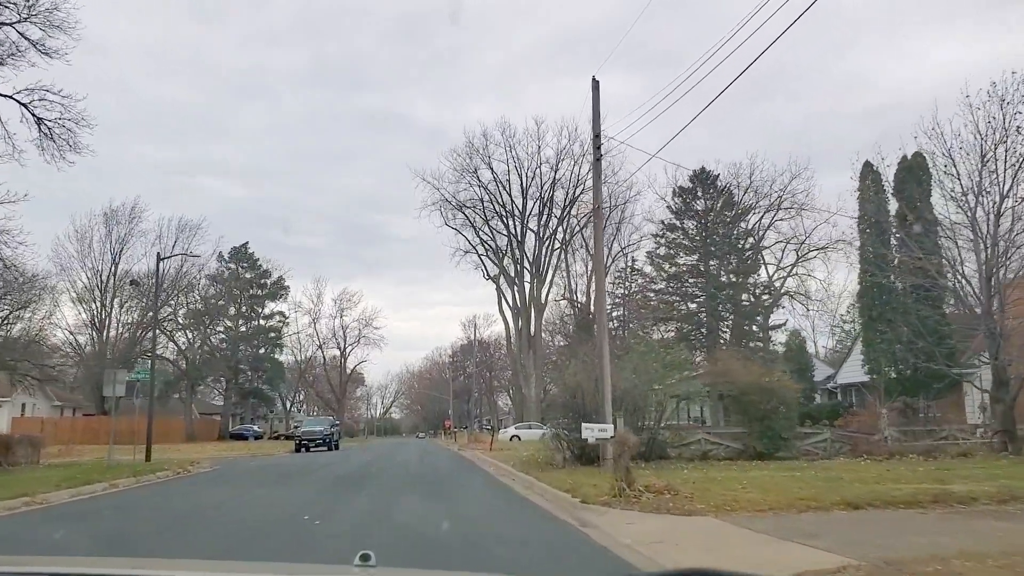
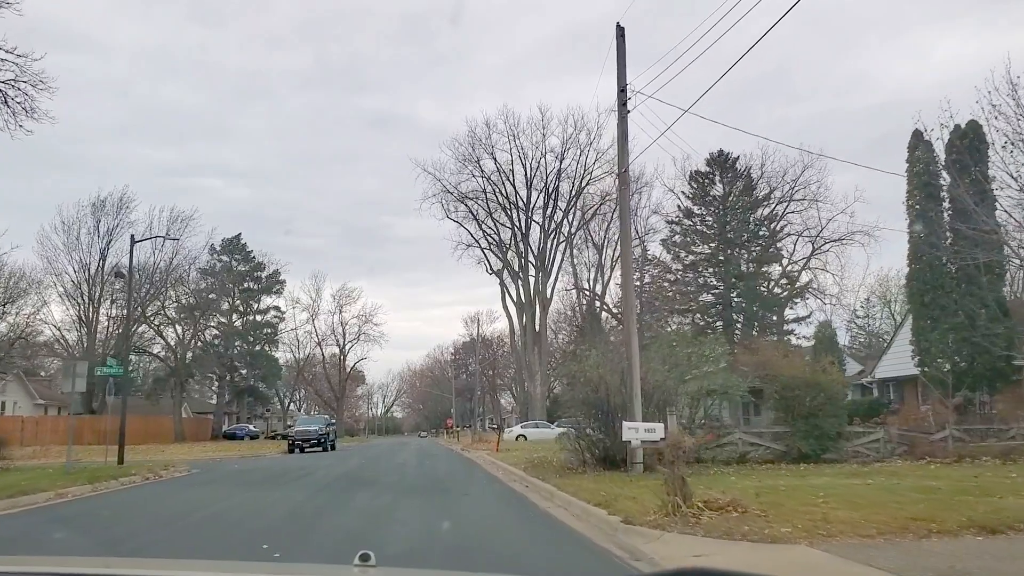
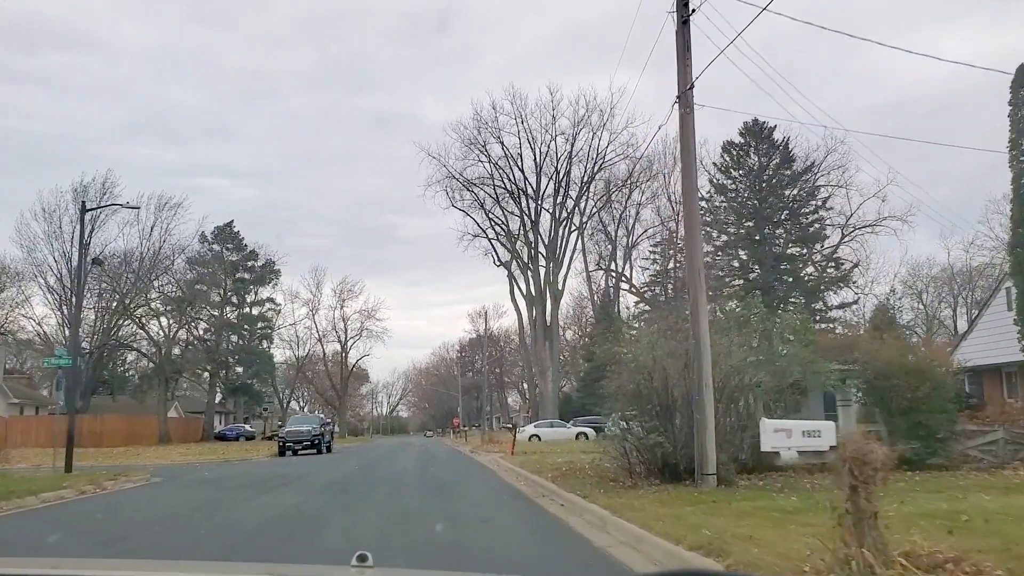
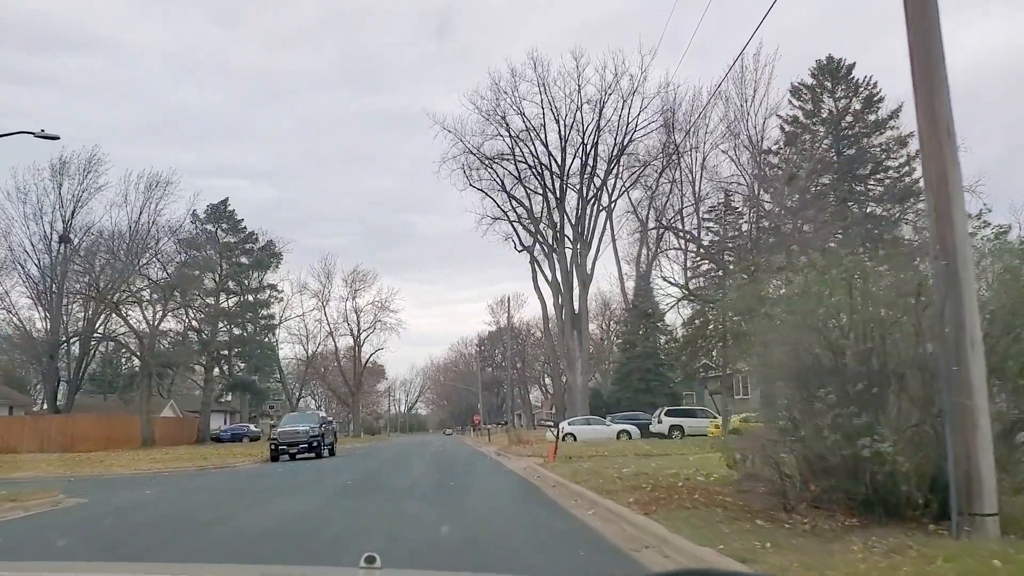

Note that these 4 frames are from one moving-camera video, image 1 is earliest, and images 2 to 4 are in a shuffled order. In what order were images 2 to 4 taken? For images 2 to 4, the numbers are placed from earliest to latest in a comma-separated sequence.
2, 3, 4
